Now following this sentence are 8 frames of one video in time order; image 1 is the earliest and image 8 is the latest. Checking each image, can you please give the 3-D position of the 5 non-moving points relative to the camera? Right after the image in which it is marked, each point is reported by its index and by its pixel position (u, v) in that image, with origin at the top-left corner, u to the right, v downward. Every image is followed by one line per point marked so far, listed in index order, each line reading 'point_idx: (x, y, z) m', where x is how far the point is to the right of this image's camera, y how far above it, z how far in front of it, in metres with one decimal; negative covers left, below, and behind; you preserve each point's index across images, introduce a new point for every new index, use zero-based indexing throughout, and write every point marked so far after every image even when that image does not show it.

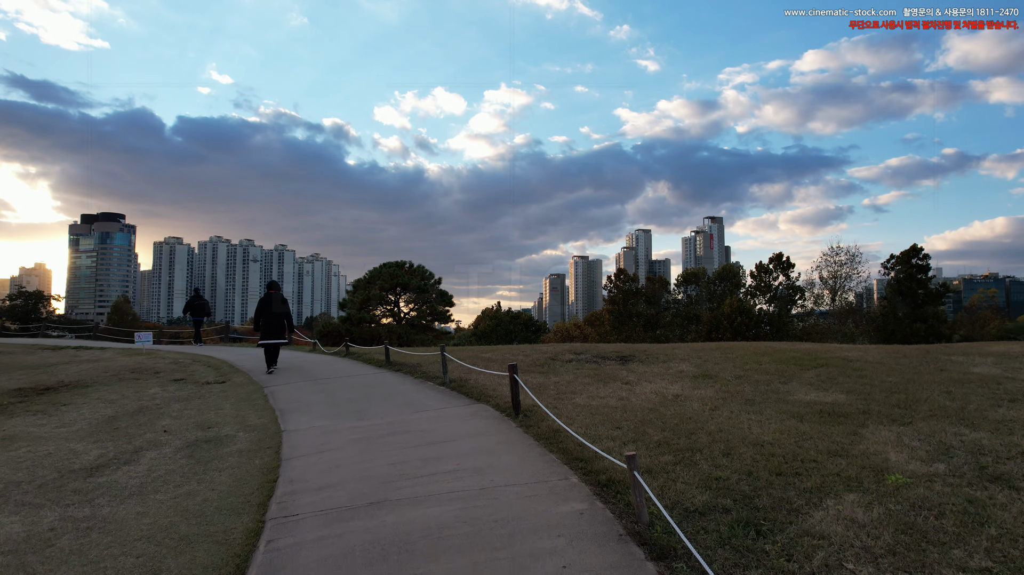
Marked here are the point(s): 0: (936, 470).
0: (+3.3, -1.4, +5.0) m
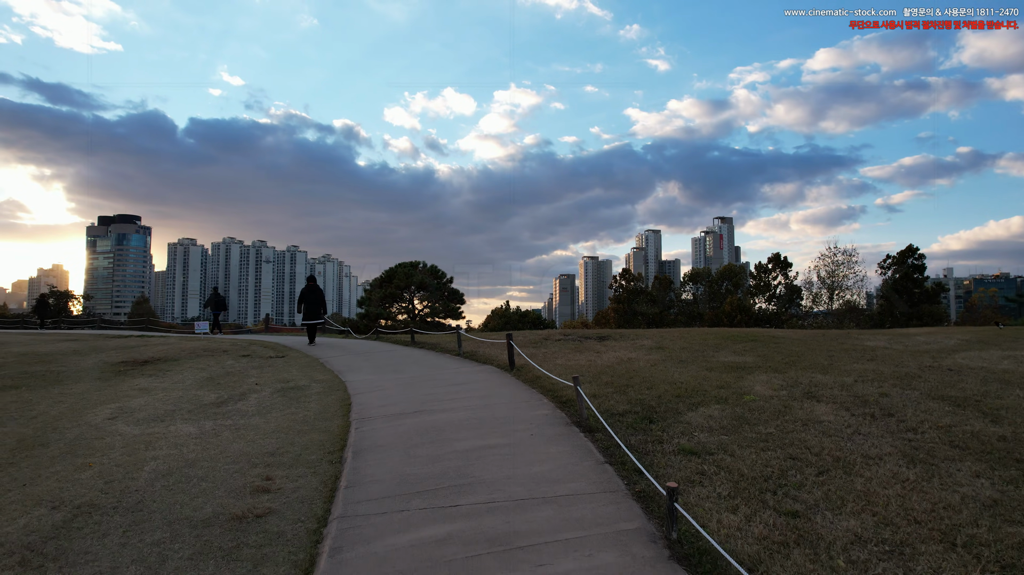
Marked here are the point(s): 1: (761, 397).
0: (+3.2, -1.2, +7.8) m
1: (+2.9, -1.2, +7.5) m
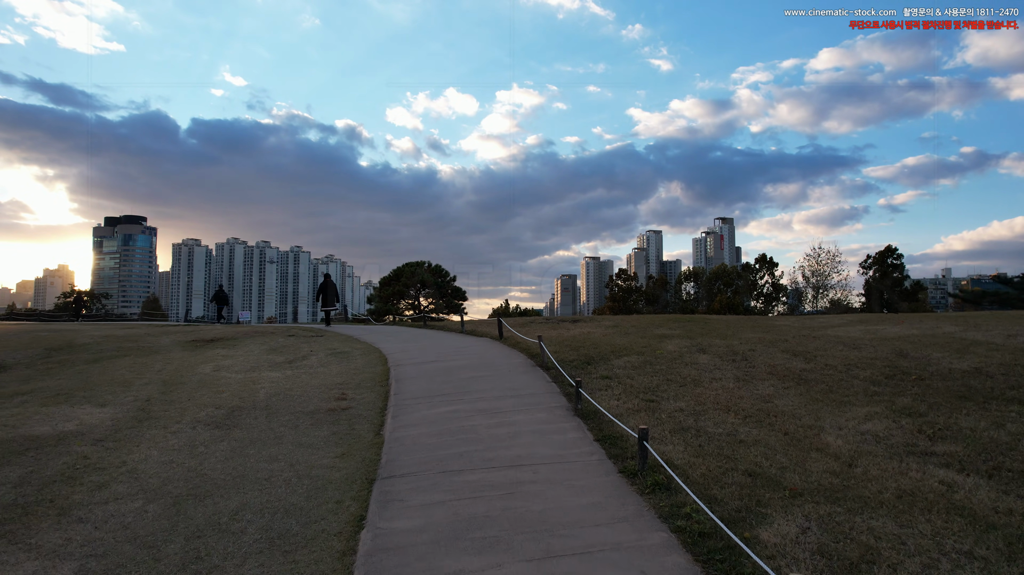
0: (+2.9, -1.0, +11.3) m
1: (+2.6, -1.1, +11.1) m
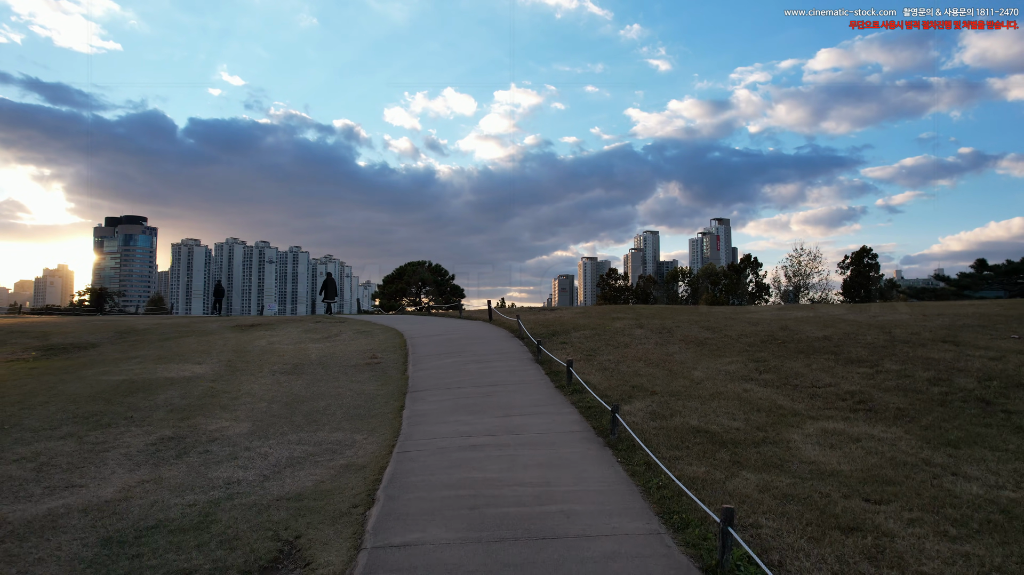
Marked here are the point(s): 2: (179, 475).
0: (+2.6, -0.9, +14.9) m
1: (+2.3, -0.9, +14.7) m
2: (-3.1, -1.7, +6.0) m
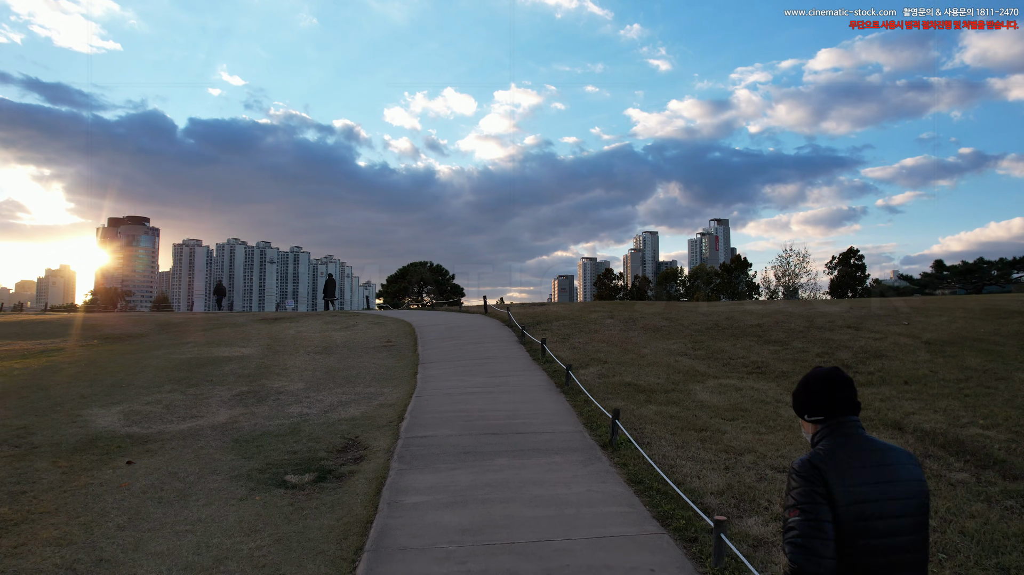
0: (+2.4, -0.8, +17.6) m
1: (+2.1, -0.8, +17.4) m
2: (-3.3, -1.7, +8.8) m
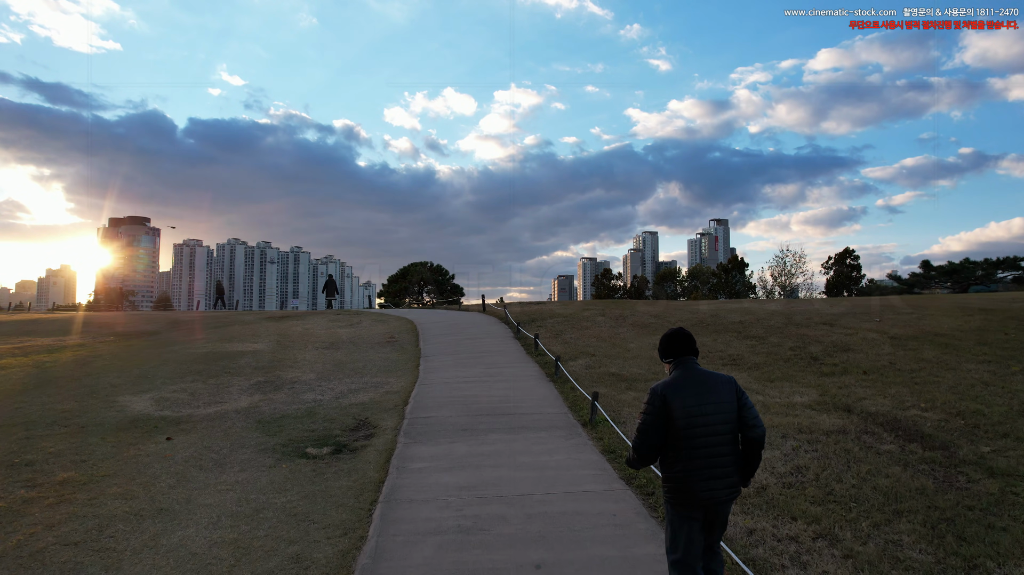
0: (+2.3, -0.8, +18.5) m
1: (+2.0, -0.8, +18.3) m
2: (-3.4, -1.6, +9.7) m
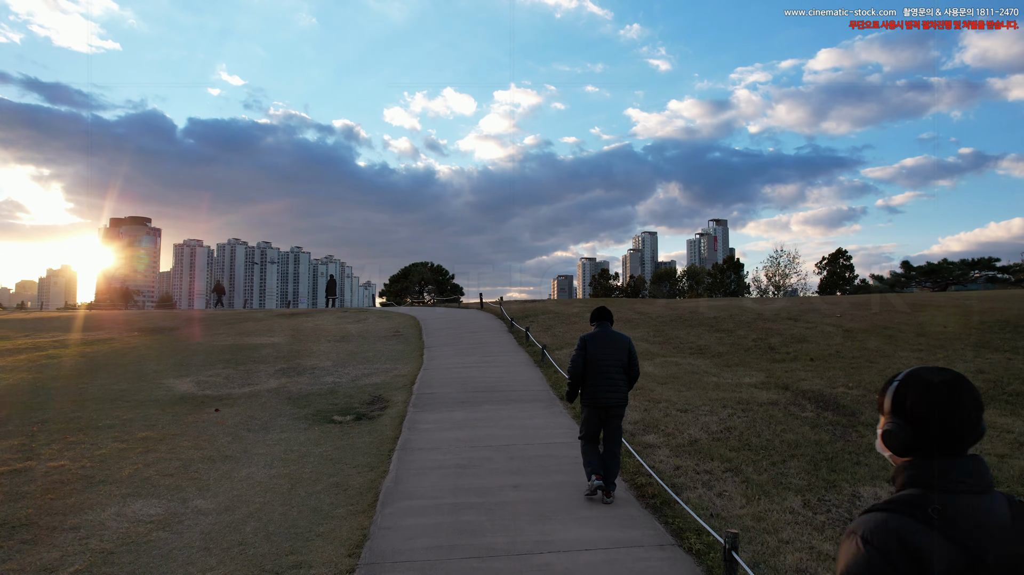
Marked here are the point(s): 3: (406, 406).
0: (+2.2, -0.7, +20.0) m
1: (+1.9, -0.7, +19.8) m
2: (-3.6, -1.6, +11.2) m
3: (-1.4, -1.6, +8.7) m
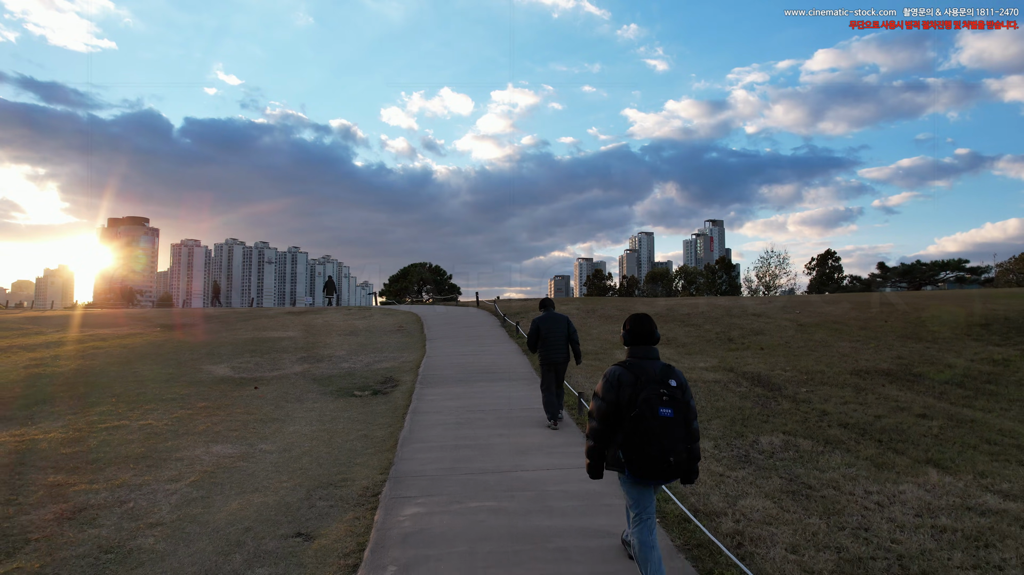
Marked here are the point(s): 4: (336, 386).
0: (+1.9, -0.7, +21.8) m
1: (+1.6, -0.7, +21.6) m
2: (-3.8, -1.6, +12.9) m
3: (-1.6, -1.6, +10.4) m
4: (-2.9, -1.6, +10.8) m
